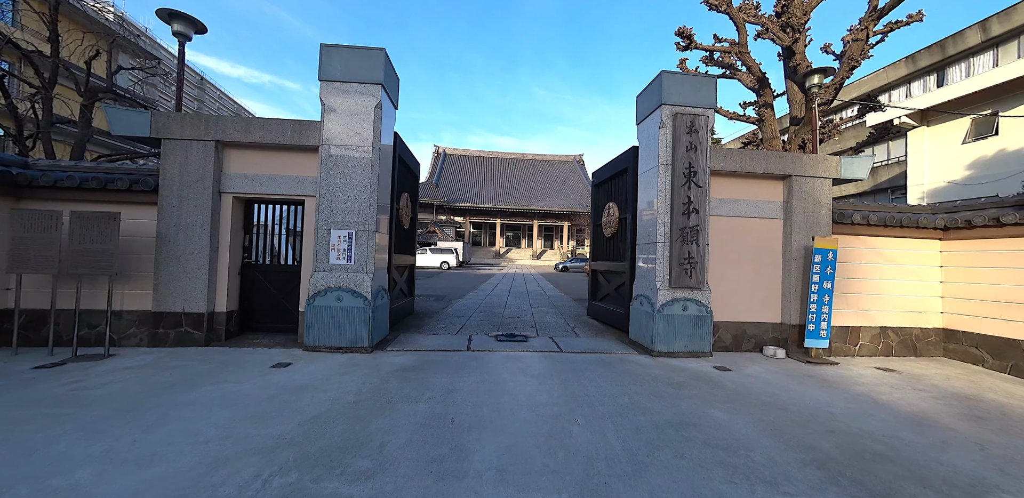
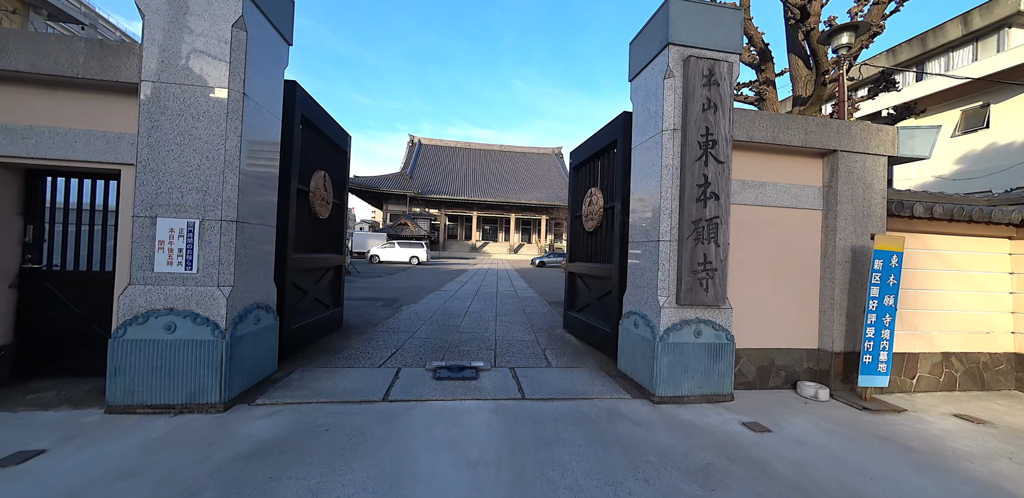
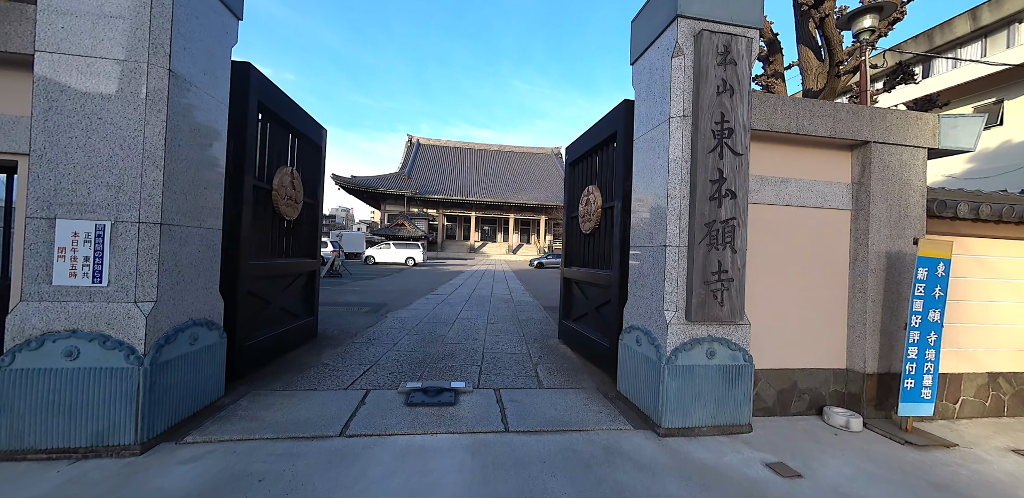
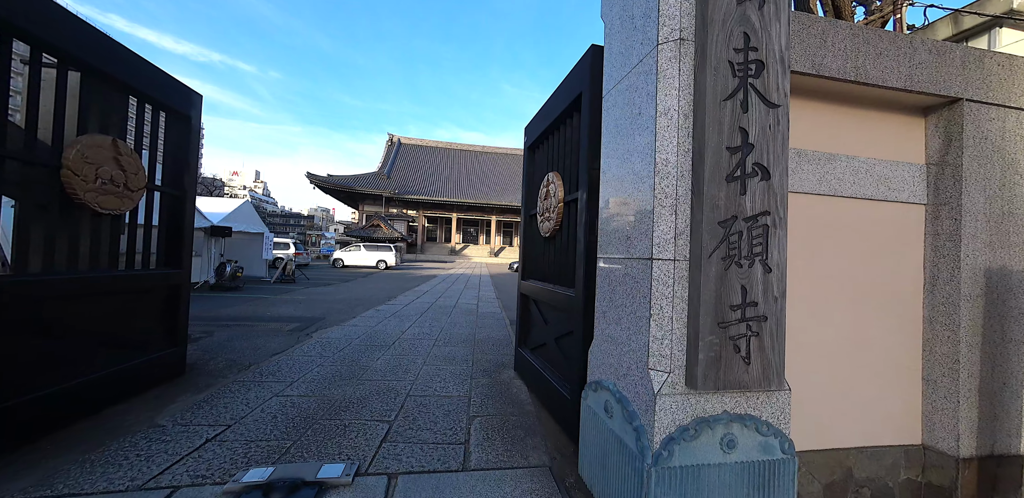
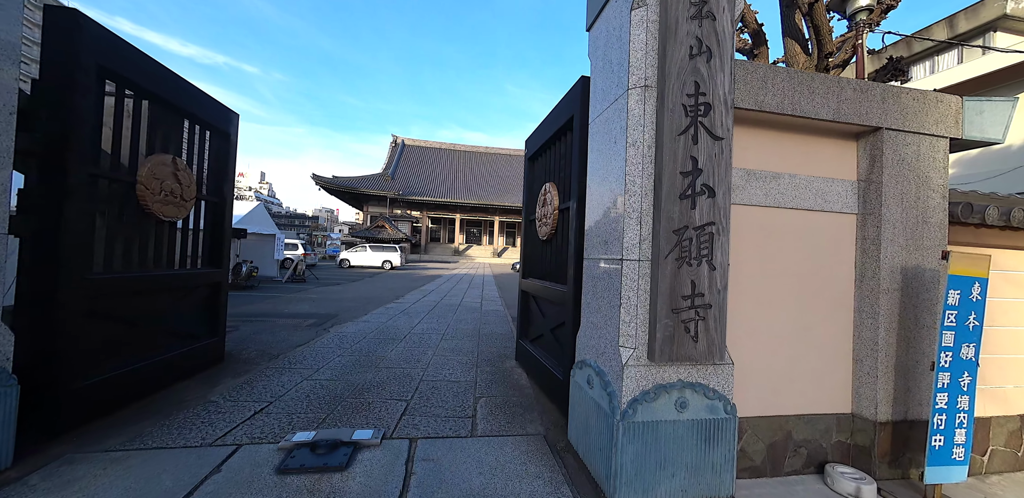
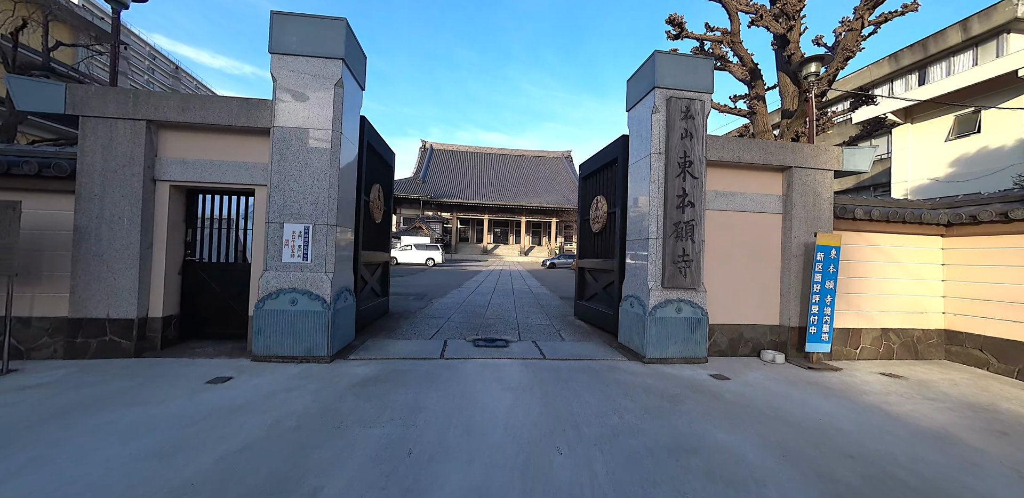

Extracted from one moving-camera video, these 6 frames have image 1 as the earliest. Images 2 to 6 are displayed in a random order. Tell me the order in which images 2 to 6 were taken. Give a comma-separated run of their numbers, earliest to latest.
6, 2, 3, 5, 4
